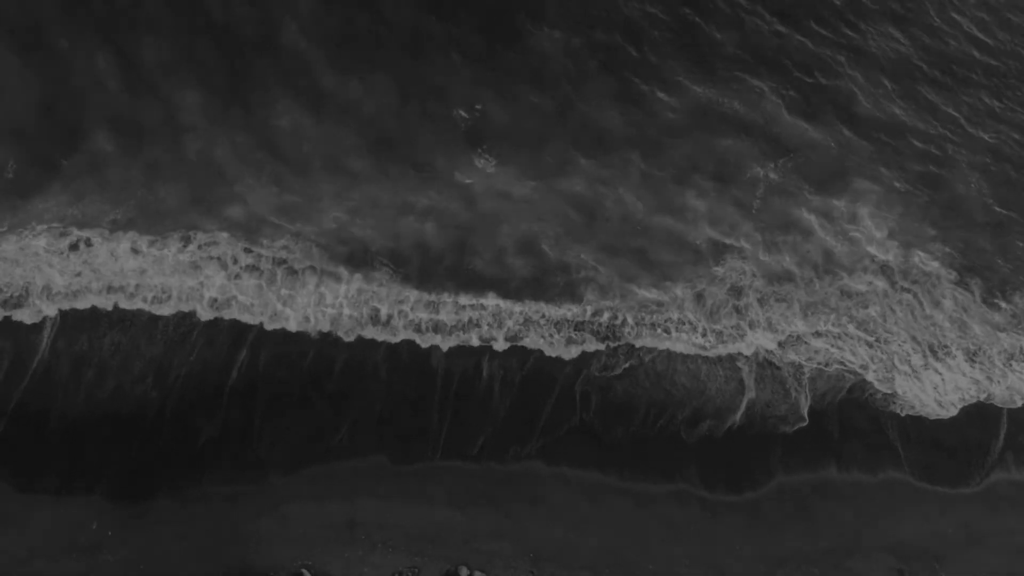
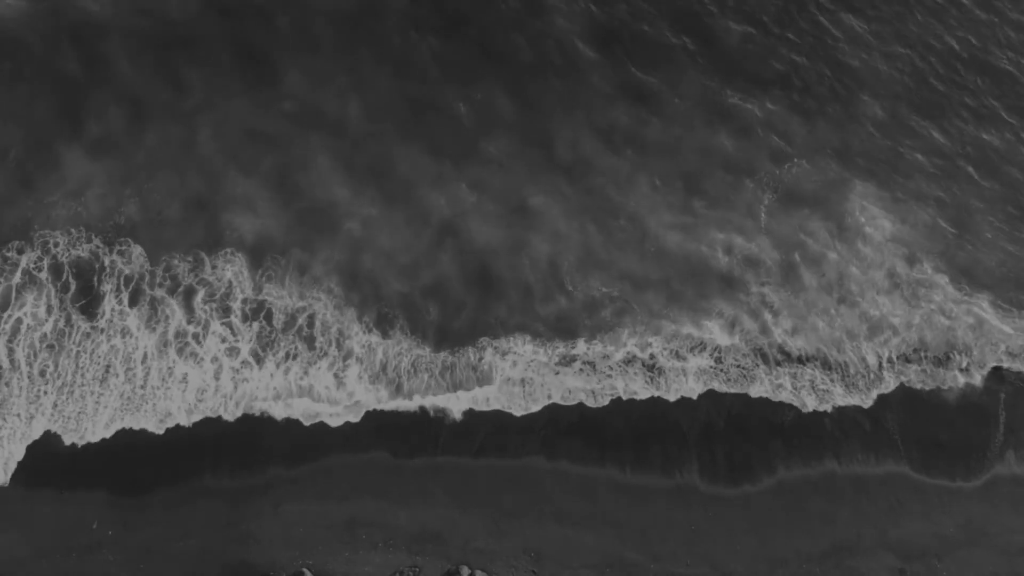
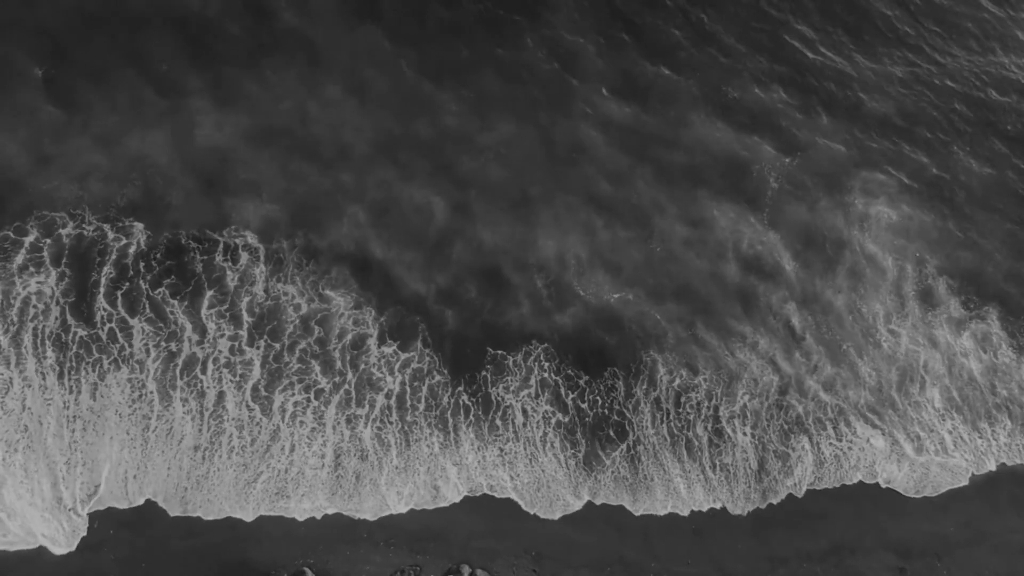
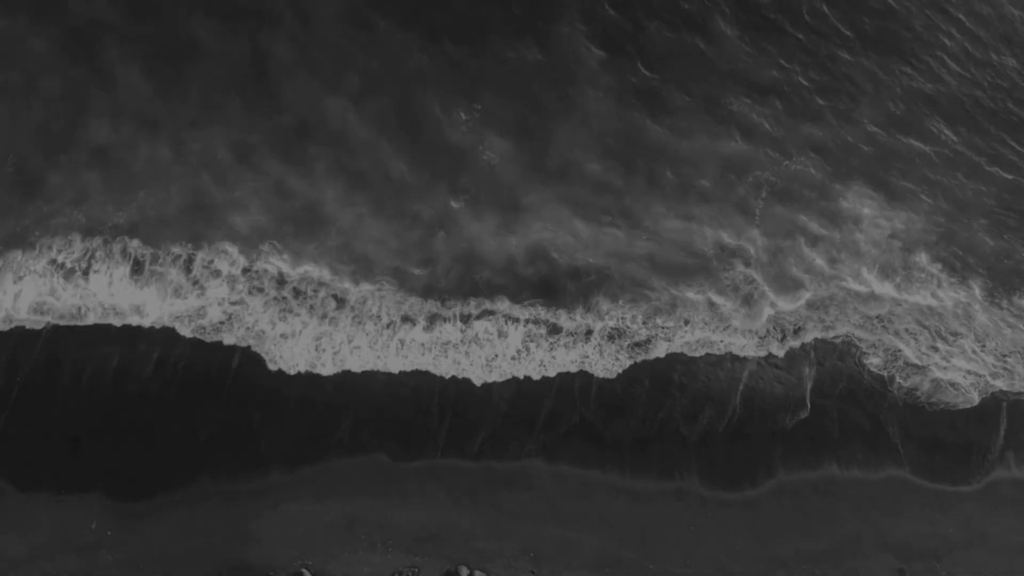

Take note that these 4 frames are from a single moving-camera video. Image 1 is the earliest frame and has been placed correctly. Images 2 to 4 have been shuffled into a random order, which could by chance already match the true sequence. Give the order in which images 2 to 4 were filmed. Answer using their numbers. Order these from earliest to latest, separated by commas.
4, 2, 3
